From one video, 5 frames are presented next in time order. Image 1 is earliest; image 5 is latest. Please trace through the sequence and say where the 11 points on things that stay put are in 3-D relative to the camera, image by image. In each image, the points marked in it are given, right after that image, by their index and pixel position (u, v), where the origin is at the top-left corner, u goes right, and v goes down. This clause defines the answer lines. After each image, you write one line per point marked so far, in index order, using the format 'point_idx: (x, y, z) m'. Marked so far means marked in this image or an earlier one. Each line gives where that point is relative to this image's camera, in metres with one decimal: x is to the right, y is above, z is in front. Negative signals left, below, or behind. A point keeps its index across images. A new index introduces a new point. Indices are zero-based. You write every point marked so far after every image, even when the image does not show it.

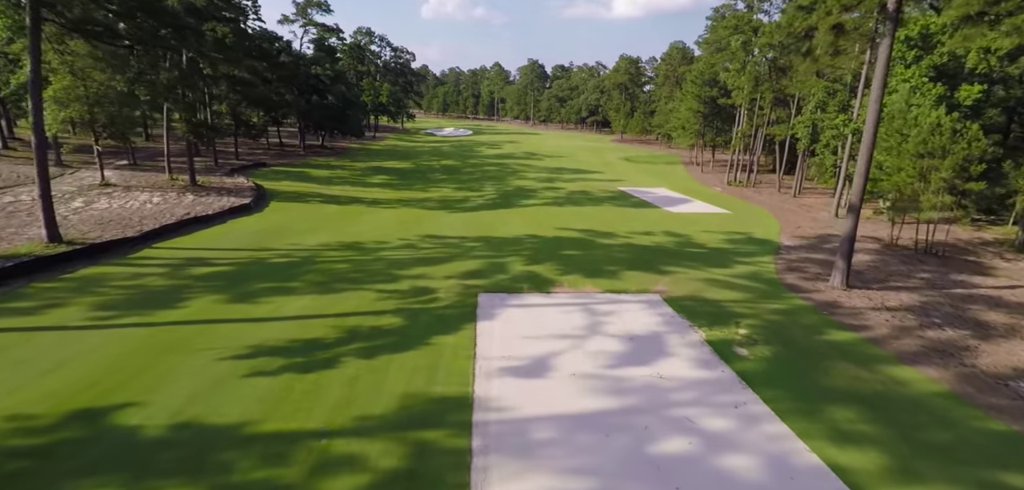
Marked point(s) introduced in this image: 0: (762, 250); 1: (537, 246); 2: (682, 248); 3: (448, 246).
0: (+7.3, -0.2, +17.6) m
1: (+0.6, -0.1, +15.7) m
2: (+4.9, -0.1, +17.1) m
3: (-1.7, -0.1, +15.5) m
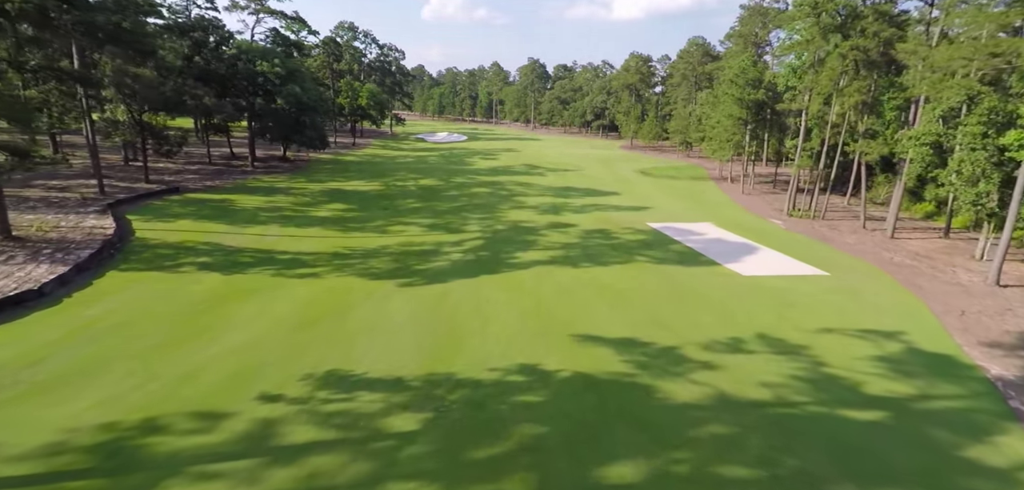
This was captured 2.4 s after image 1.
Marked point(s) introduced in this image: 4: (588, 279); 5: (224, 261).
0: (+7.0, -2.4, +9.0) m
1: (+0.3, -2.3, +7.1) m
2: (+4.6, -2.3, +8.6) m
3: (-2.0, -2.3, +7.0) m
4: (+2.1, -0.9, +16.1) m
5: (-7.8, -0.4, +16.1) m
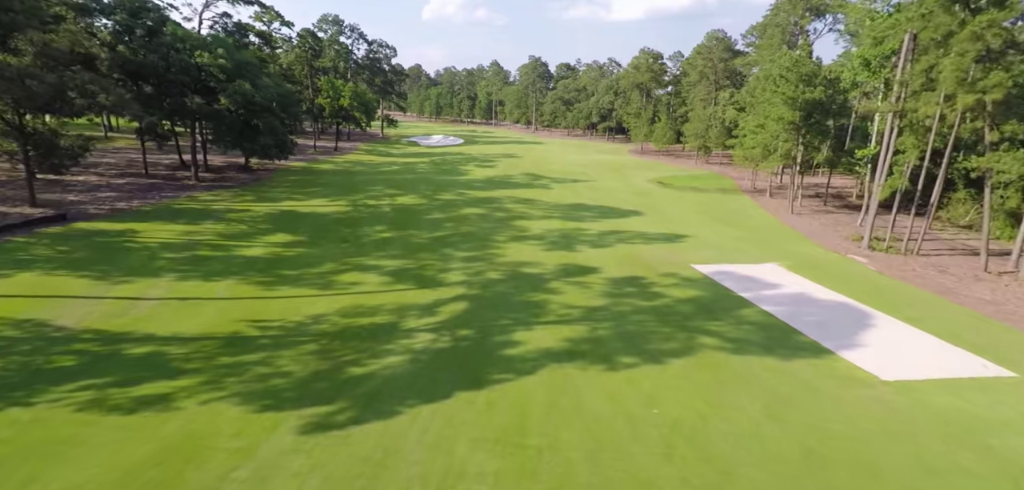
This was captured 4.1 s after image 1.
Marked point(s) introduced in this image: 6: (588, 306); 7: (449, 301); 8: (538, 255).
0: (+7.0, -3.9, +2.5) m
1: (+0.3, -3.8, +0.6) m
2: (+4.5, -3.8, +2.0) m
3: (-2.0, -3.8, +0.4) m
4: (+2.0, -2.4, +9.5) m
5: (-7.8, -1.9, +9.5) m
6: (+1.8, -1.4, +14.2) m
7: (-1.5, -1.3, +14.4) m
8: (+0.9, -0.3, +19.4) m
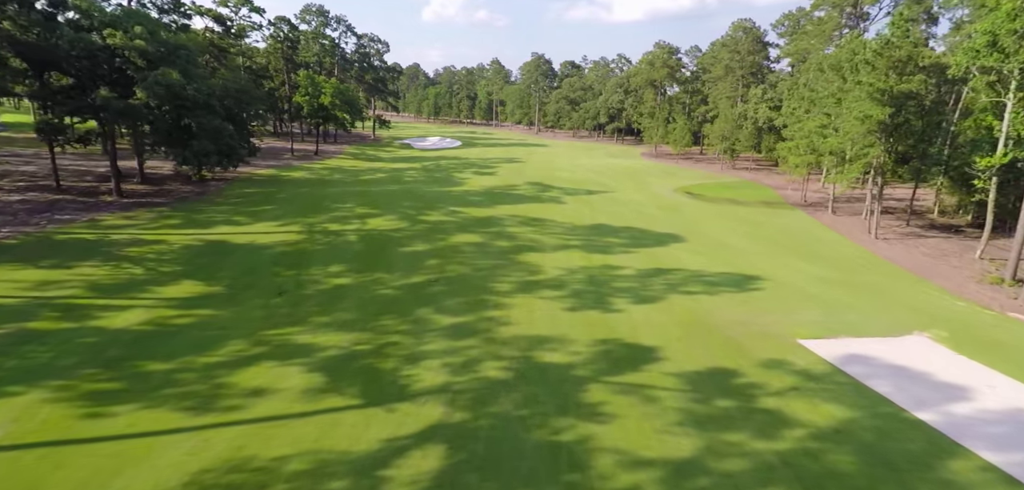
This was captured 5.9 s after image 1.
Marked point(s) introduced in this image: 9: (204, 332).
0: (+7.1, -5.2, -4.1) m
1: (+0.4, -5.0, -6.0) m
2: (+4.7, -5.1, -4.5) m
3: (-1.9, -5.0, -6.1) m
4: (+2.2, -3.7, +3.0) m
5: (-7.6, -3.2, +3.0) m
6: (+2.0, -2.7, +7.6) m
7: (-1.3, -2.6, +7.9) m
8: (+1.1, -1.6, +12.9) m
9: (-6.2, -1.7, +12.1) m
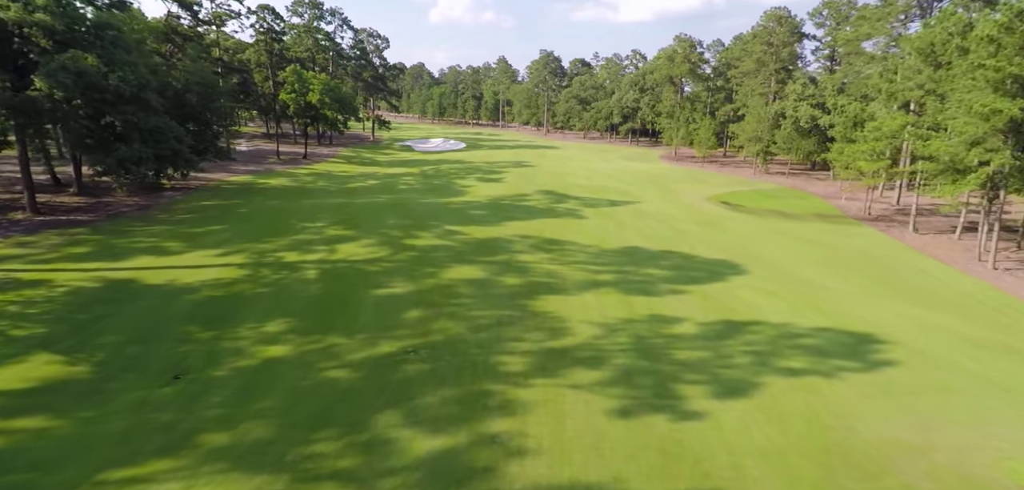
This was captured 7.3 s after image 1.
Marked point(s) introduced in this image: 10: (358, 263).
0: (+7.2, -6.1, -9.3) m
1: (+0.4, -6.0, -11.1) m
2: (+4.7, -6.0, -9.7) m
3: (-1.9, -5.9, -11.2) m
4: (+2.3, -4.6, -2.2) m
5: (-7.5, -4.1, -2.0) m
6: (+2.2, -3.7, +2.5) m
7: (-1.2, -3.6, +2.8) m
8: (+1.3, -2.6, +7.8) m
9: (-6.0, -2.7, +7.0) m
10: (-4.1, -0.4, +15.9) m
